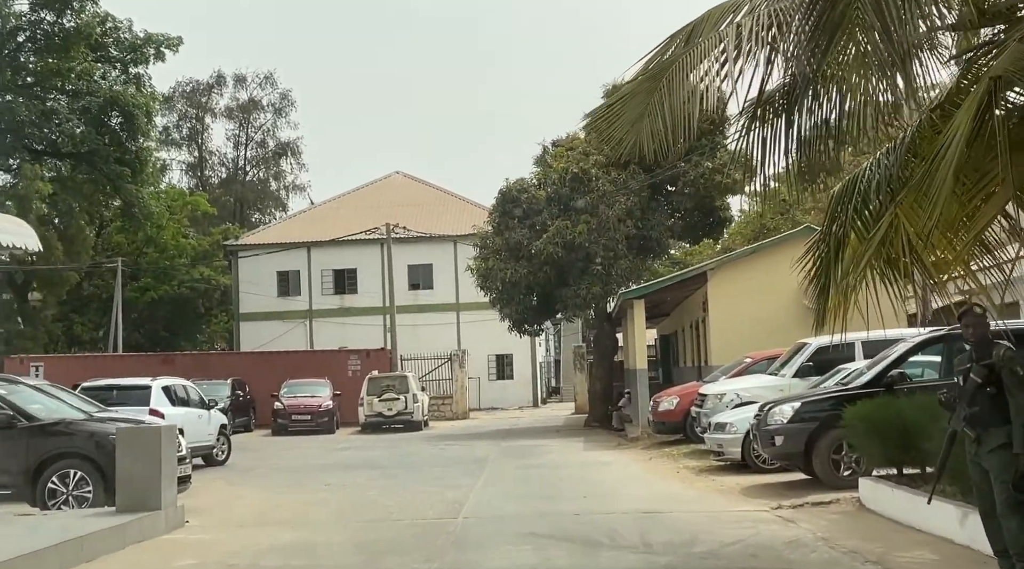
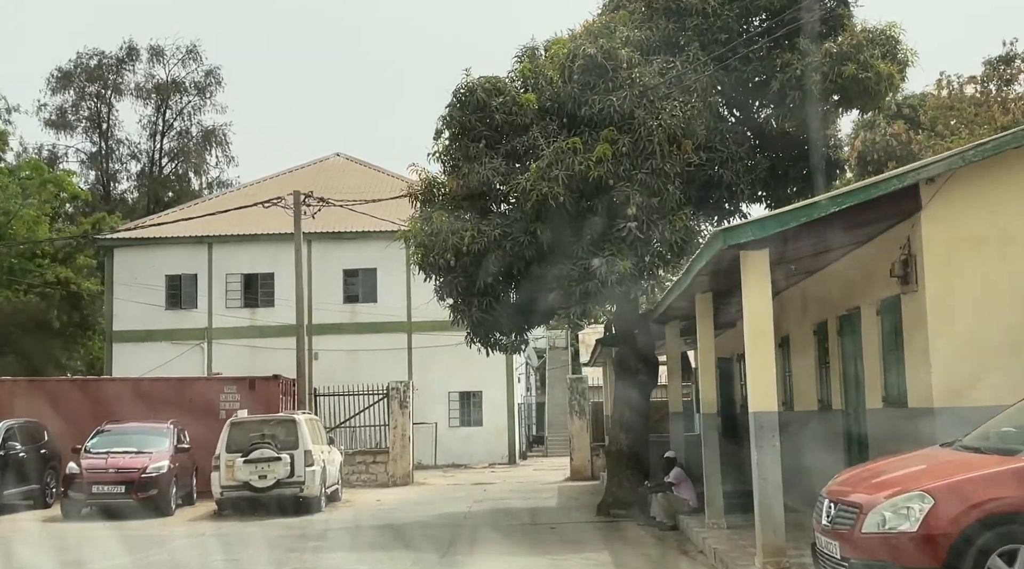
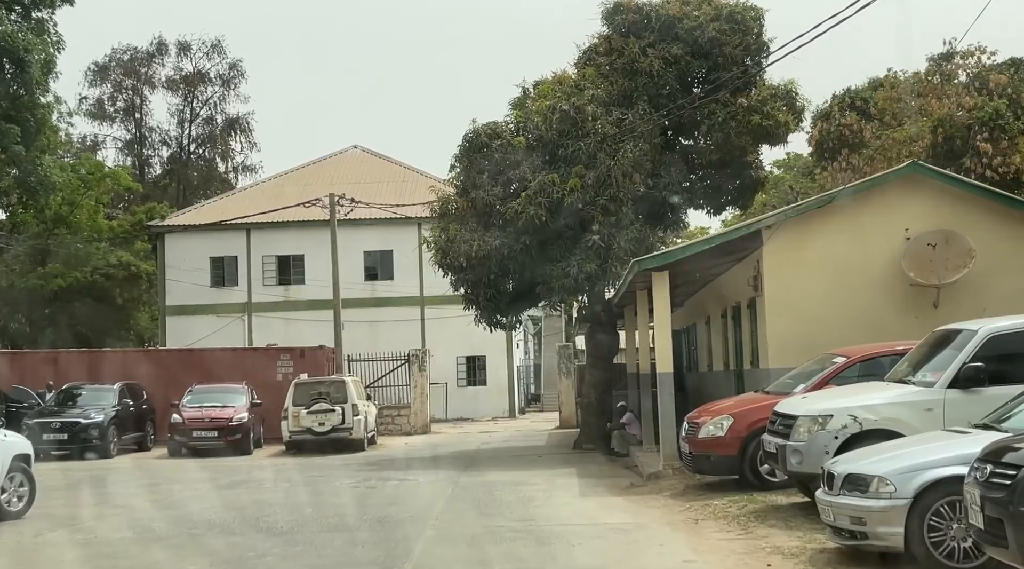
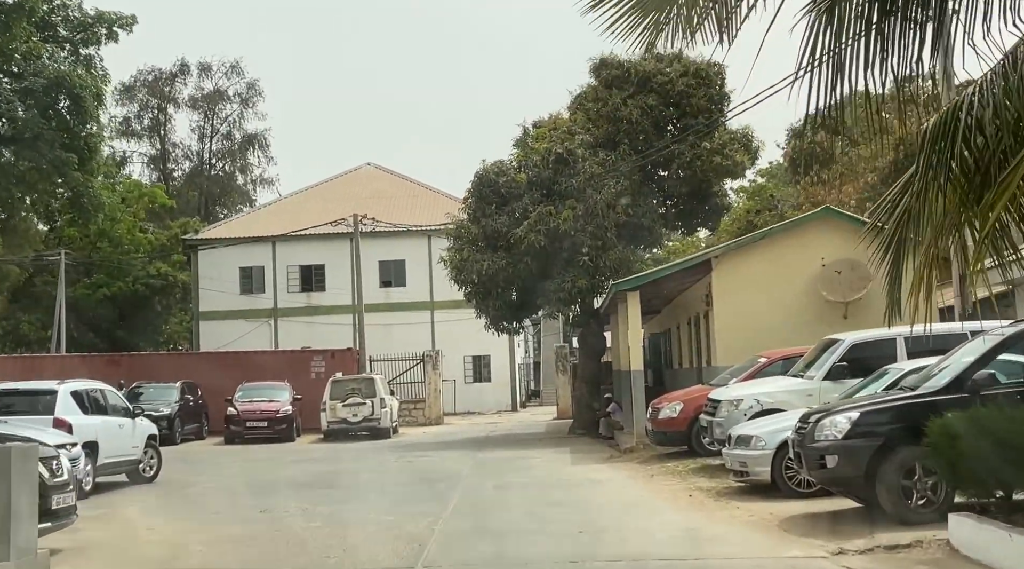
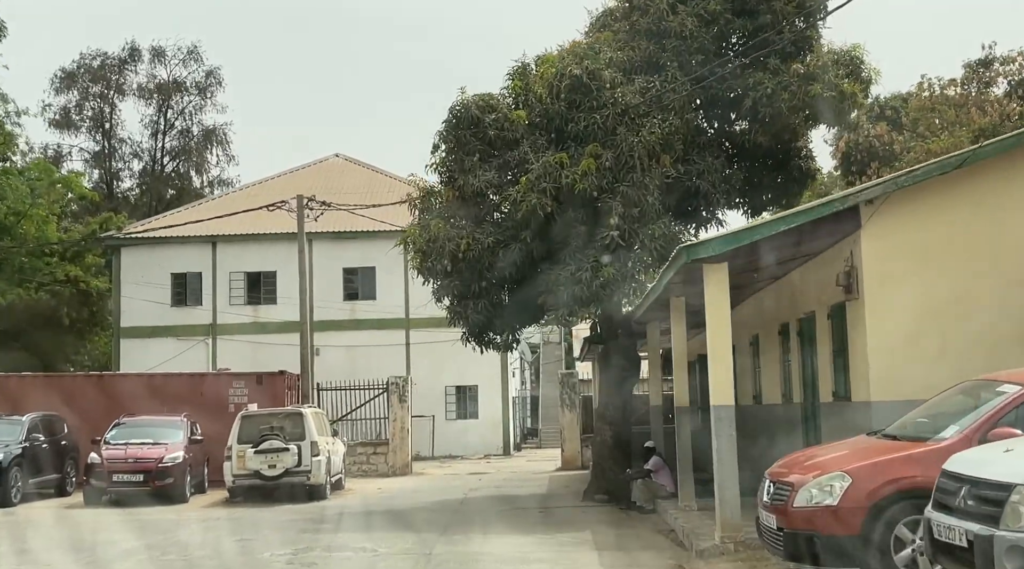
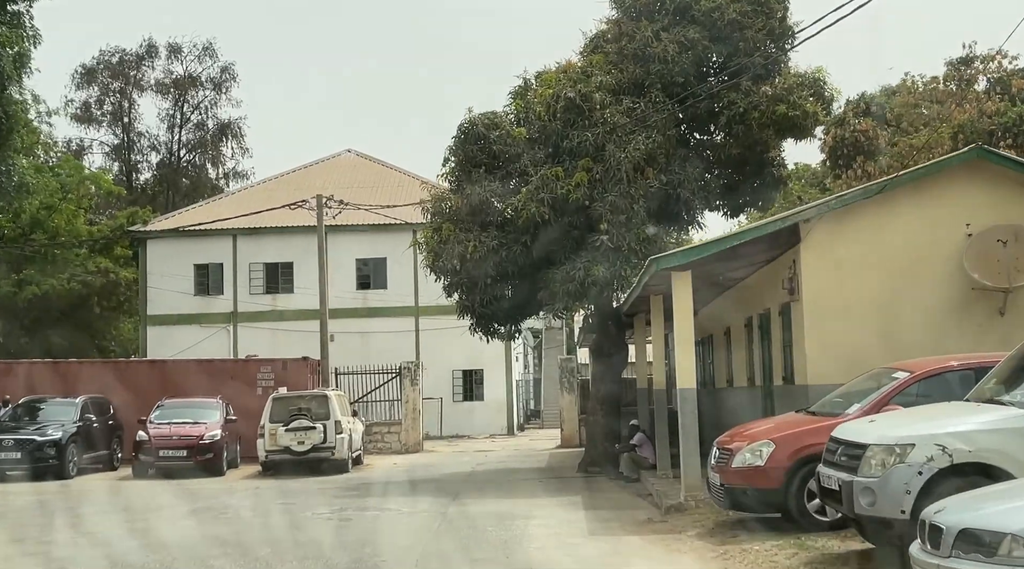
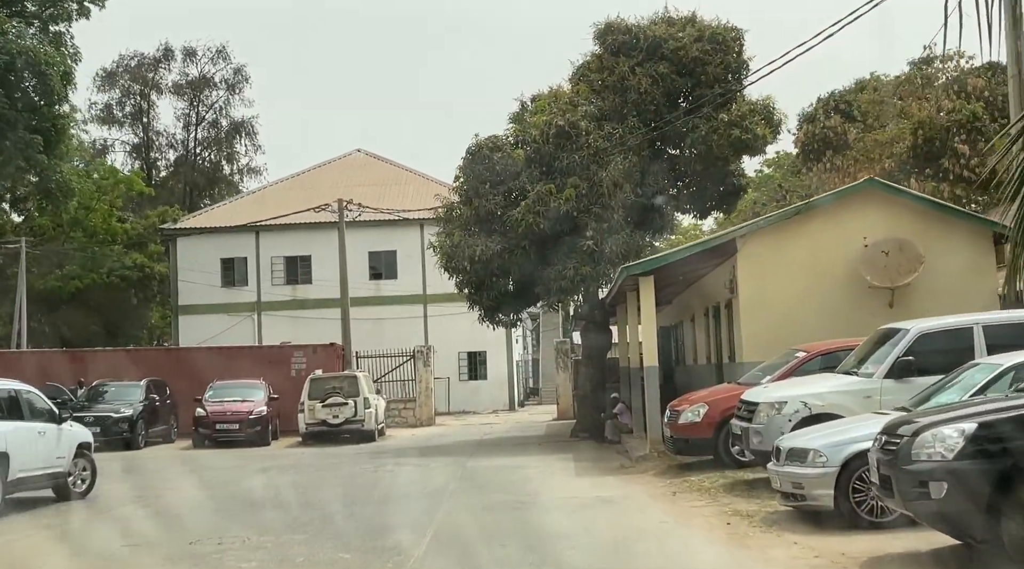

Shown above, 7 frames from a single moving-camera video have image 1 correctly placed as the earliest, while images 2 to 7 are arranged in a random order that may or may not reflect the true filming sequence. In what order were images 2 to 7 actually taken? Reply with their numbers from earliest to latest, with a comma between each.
4, 7, 3, 6, 5, 2
